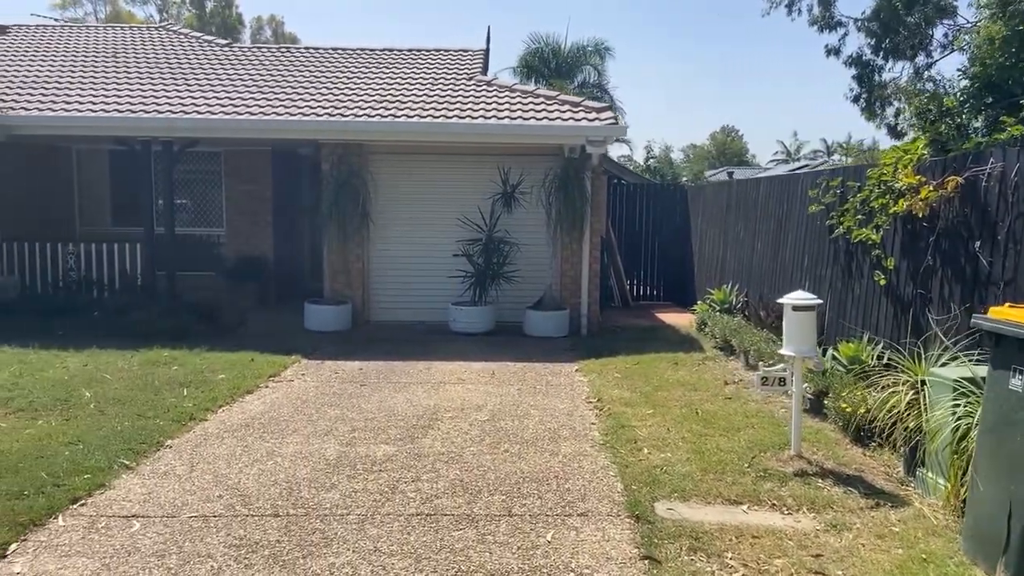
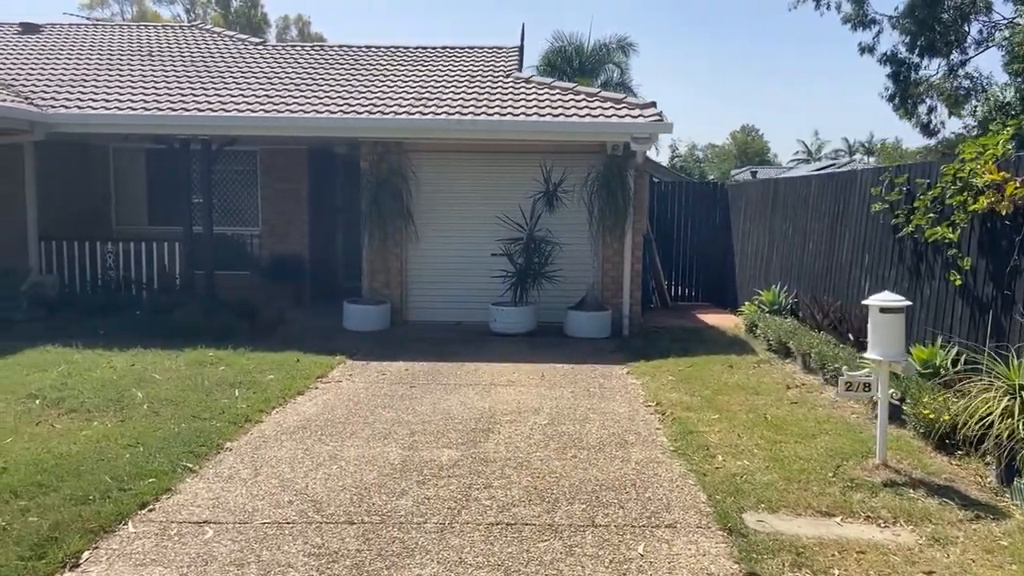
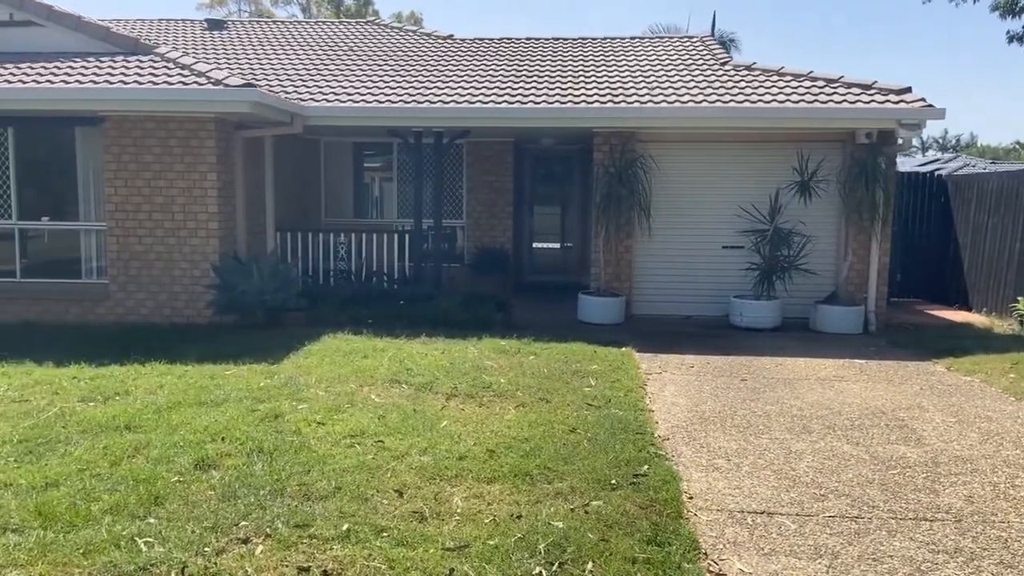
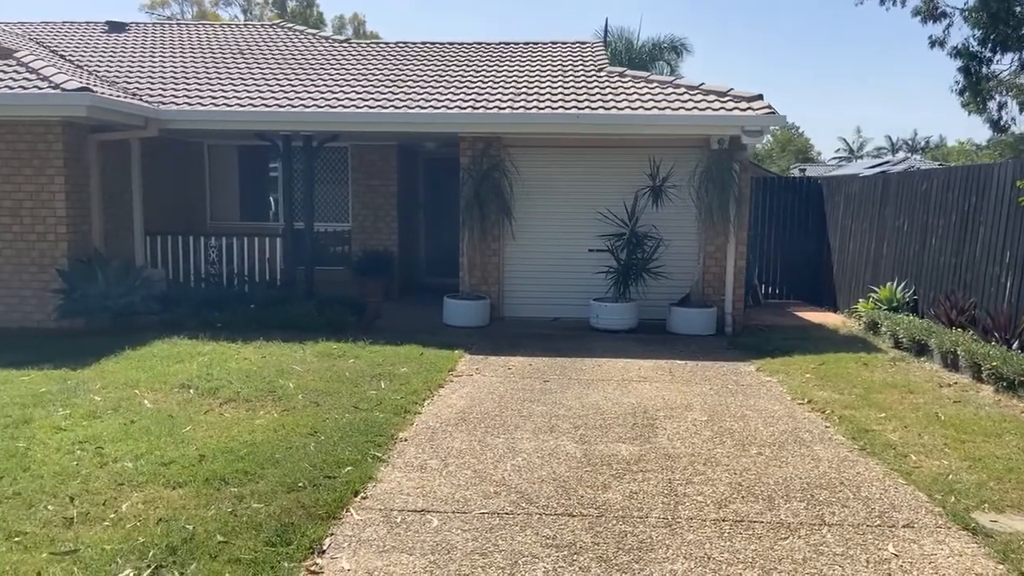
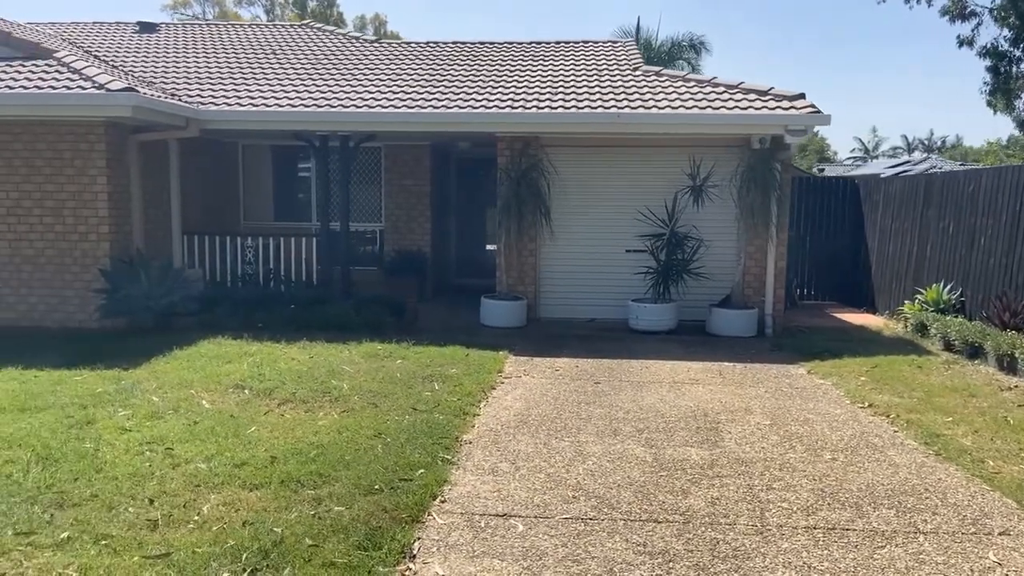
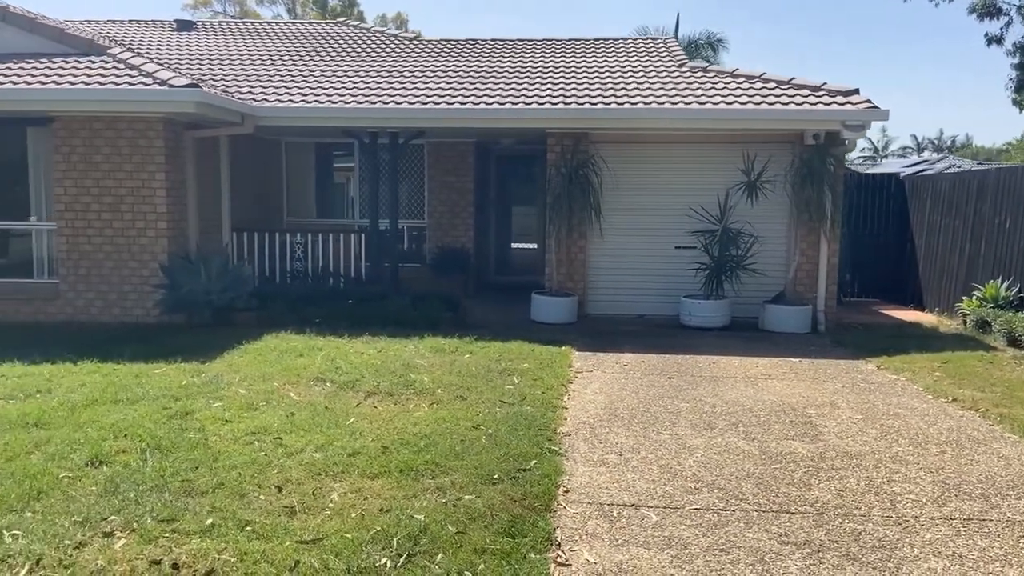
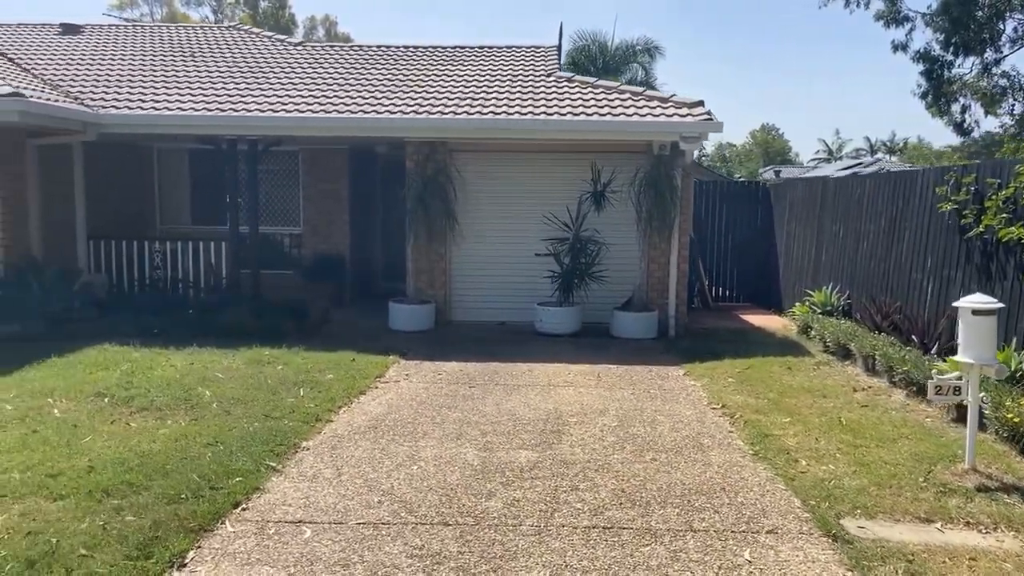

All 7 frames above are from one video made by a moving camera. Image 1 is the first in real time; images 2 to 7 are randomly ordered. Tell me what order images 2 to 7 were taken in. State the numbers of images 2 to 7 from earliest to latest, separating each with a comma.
2, 7, 4, 5, 6, 3
